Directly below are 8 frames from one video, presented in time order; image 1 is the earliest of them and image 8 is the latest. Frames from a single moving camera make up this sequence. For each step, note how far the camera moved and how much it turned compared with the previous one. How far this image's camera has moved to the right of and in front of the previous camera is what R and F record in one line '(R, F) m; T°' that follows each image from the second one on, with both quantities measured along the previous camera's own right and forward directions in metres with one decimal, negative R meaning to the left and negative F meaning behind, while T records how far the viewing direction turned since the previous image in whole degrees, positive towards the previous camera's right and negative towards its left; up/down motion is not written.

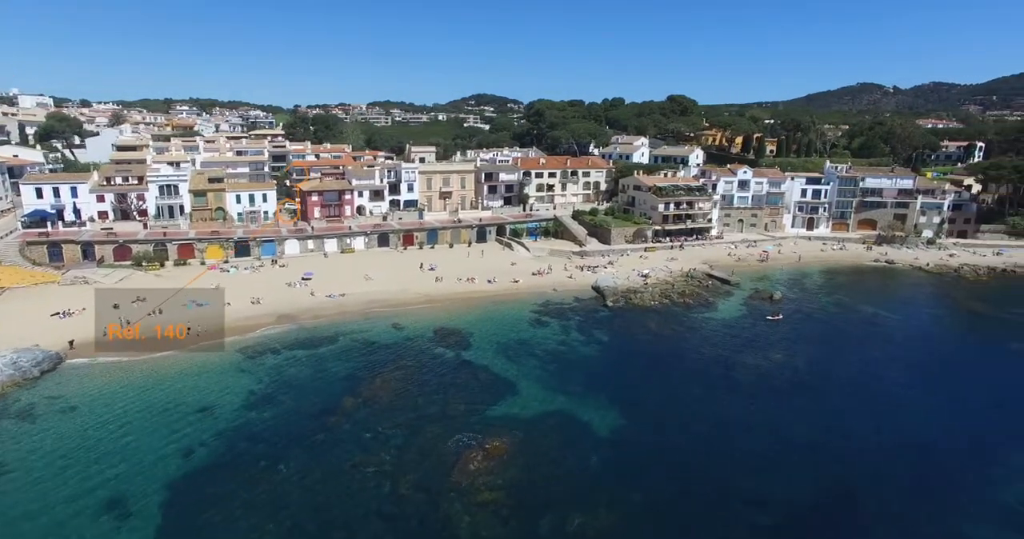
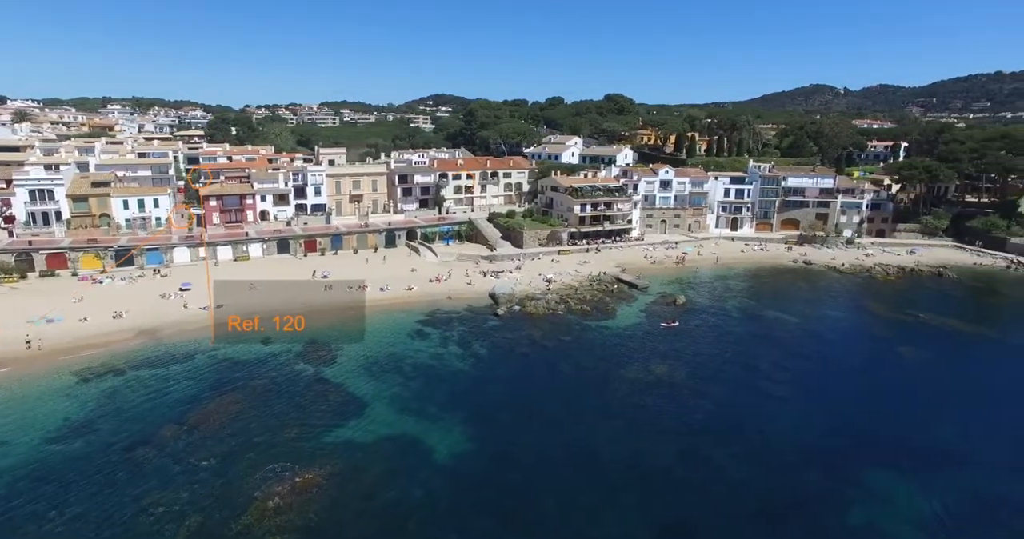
(+7.5, +2.5) m; +3°
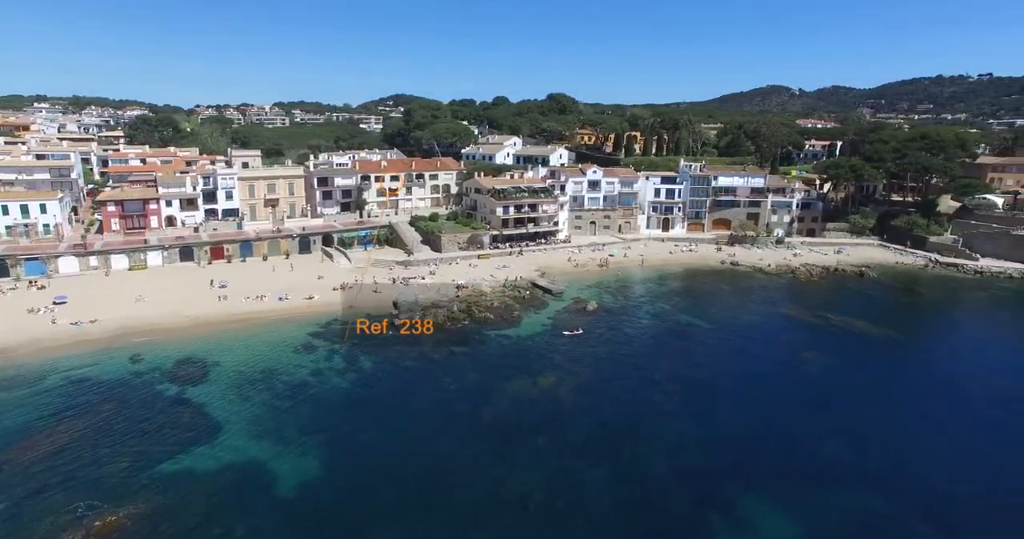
(+6.2, +2.3) m; +3°
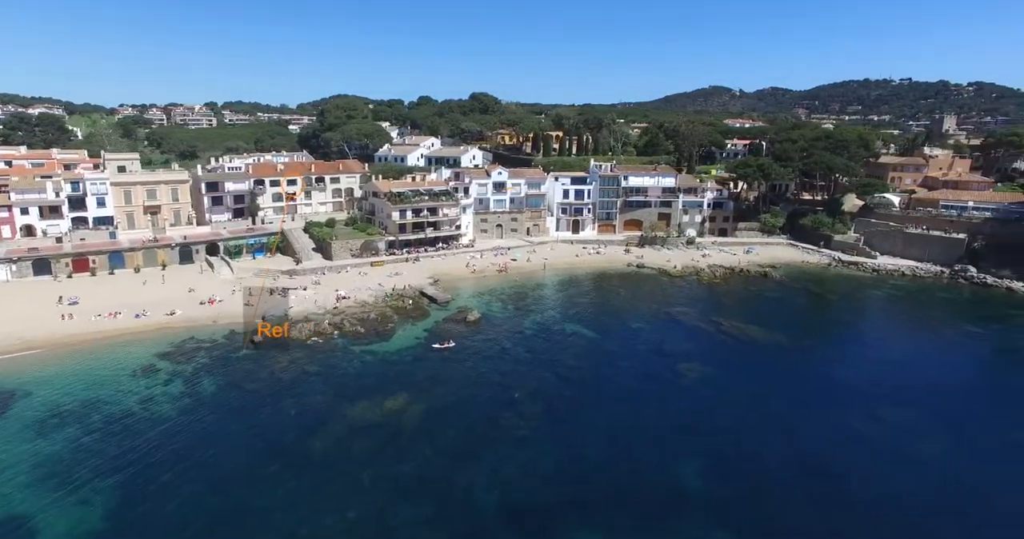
(+7.0, +2.5) m; +4°
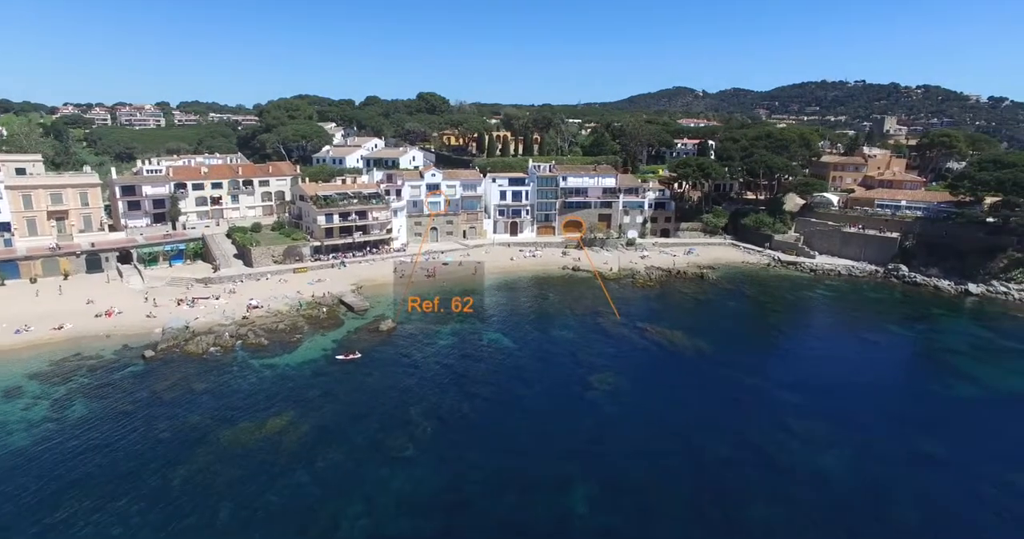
(+4.7, +1.8) m; +3°
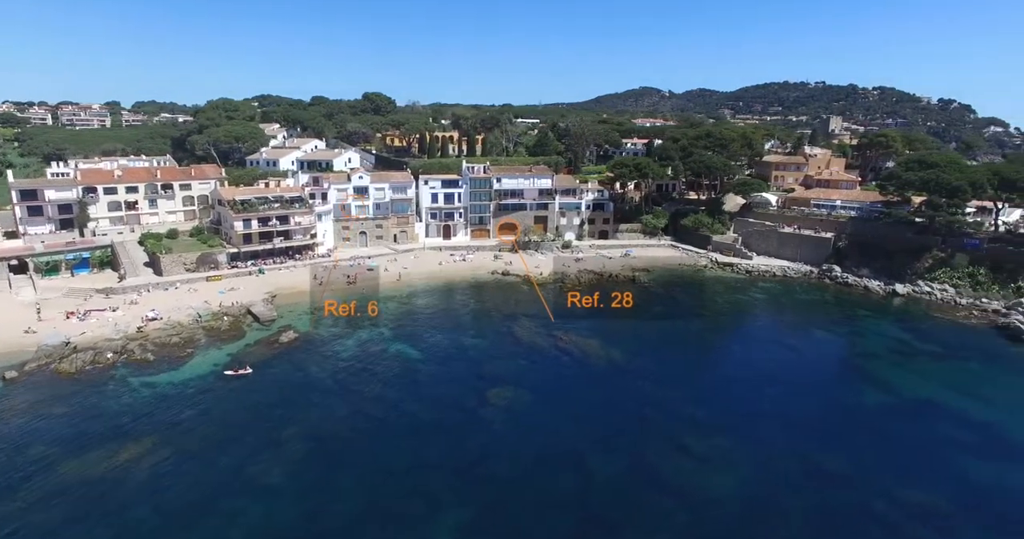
(+5.3, +1.8) m; +2°
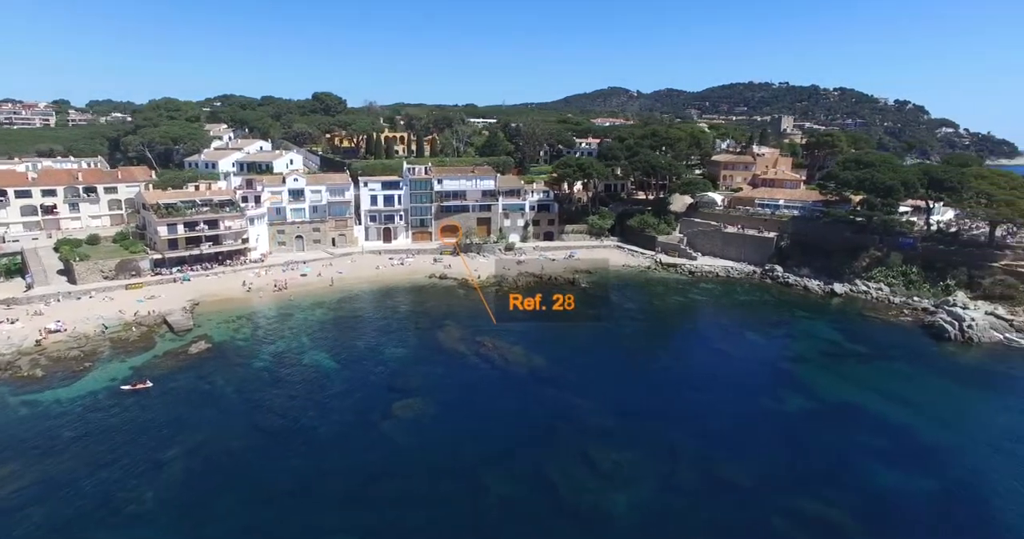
(+4.0, +1.3) m; +2°
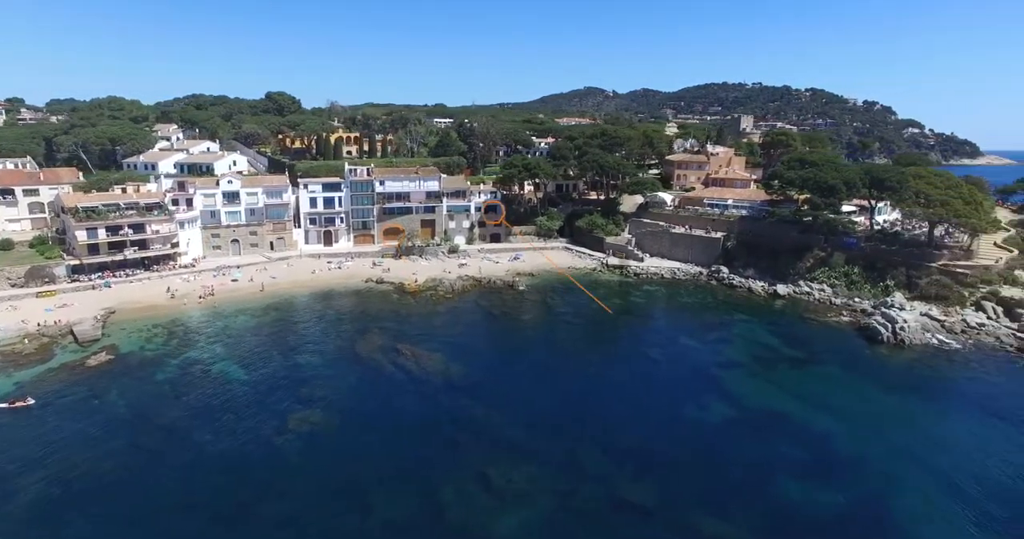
(+4.5, +1.7) m; +2°
